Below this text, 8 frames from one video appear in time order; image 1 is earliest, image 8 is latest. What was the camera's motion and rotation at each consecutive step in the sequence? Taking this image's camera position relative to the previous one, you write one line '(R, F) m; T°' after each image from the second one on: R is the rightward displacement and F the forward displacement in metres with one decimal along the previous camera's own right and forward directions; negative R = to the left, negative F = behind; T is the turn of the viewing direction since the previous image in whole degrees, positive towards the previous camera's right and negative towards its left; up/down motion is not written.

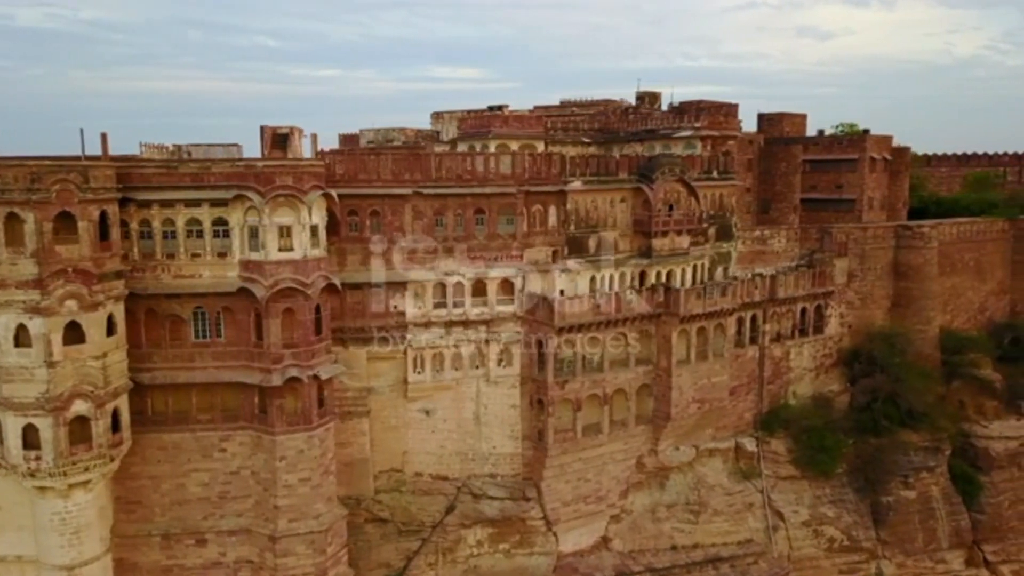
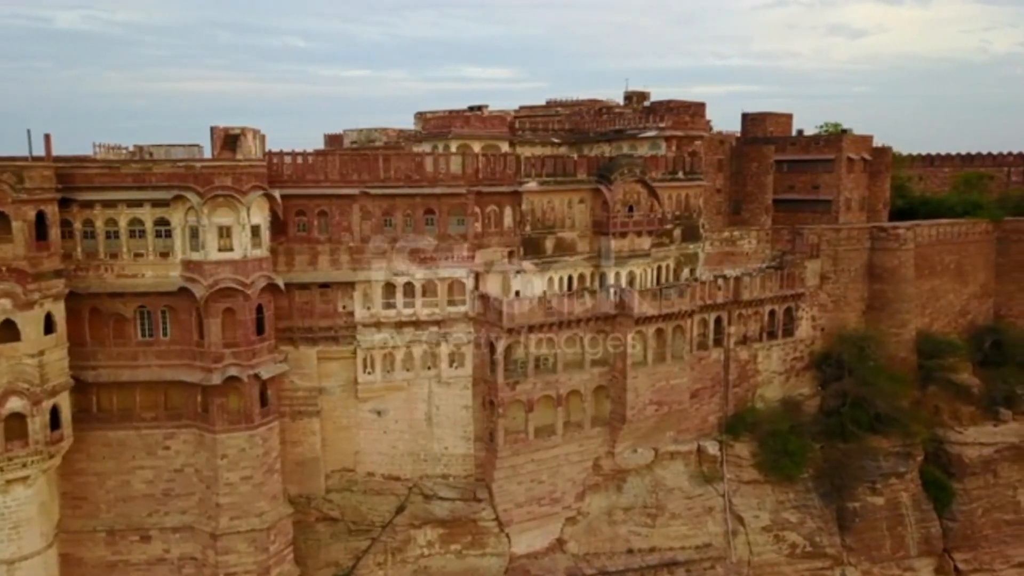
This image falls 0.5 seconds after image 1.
(+2.1, +0.1) m; -2°
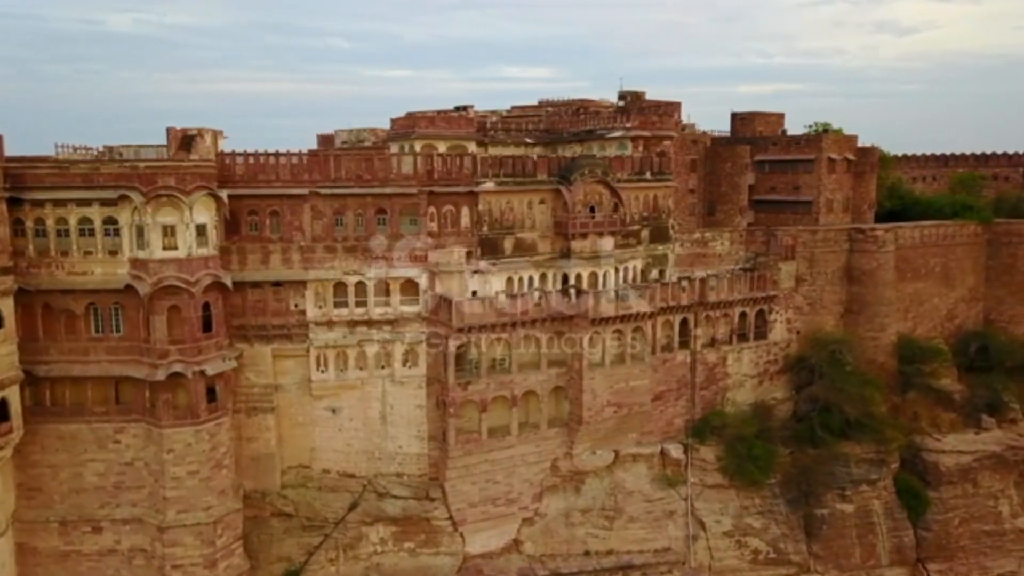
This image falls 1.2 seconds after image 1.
(+2.4, 0.0) m; -3°
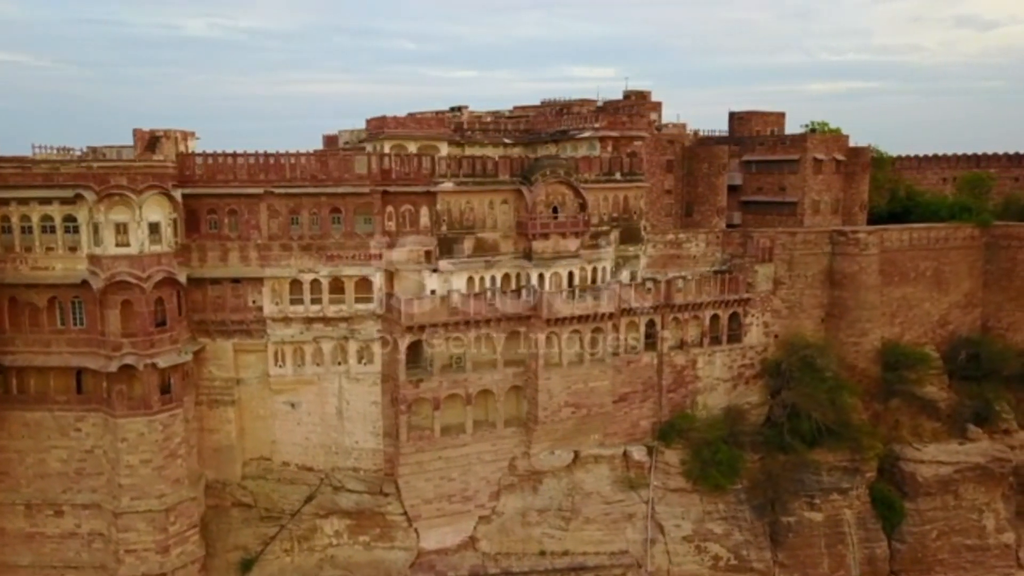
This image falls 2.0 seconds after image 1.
(+3.1, 0.0) m; -4°
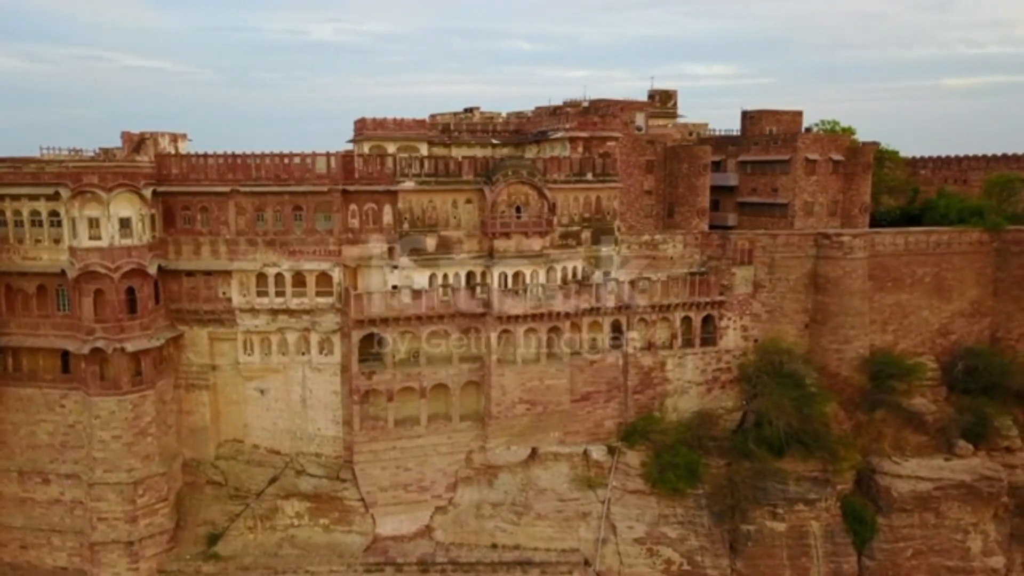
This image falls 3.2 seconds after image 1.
(+4.6, -0.2) m; -8°
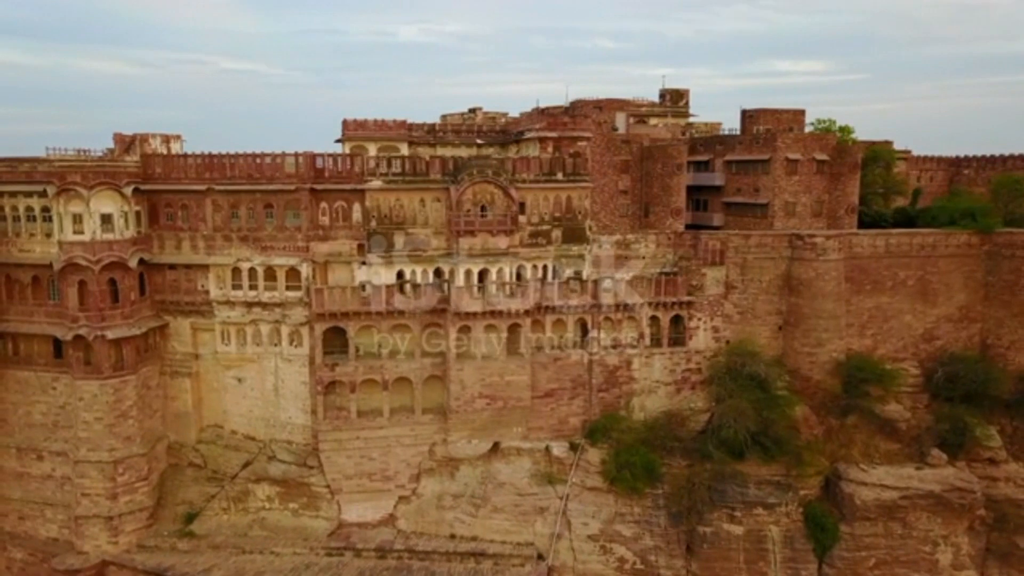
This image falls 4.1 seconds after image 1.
(+3.7, -0.3) m; -6°
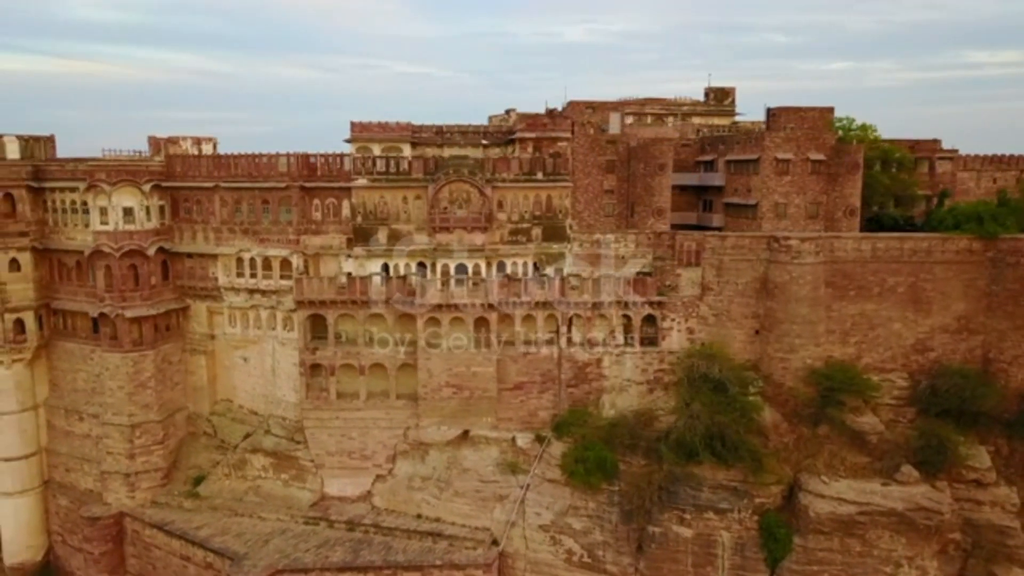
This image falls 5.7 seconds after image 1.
(+6.1, -0.4) m; -11°
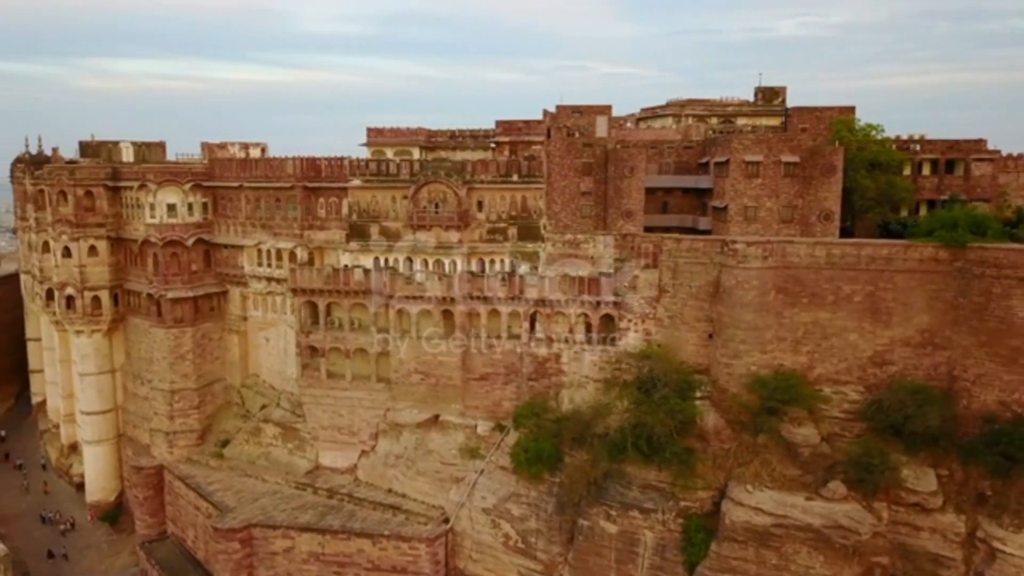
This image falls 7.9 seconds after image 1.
(+7.9, -0.5) m; -14°
